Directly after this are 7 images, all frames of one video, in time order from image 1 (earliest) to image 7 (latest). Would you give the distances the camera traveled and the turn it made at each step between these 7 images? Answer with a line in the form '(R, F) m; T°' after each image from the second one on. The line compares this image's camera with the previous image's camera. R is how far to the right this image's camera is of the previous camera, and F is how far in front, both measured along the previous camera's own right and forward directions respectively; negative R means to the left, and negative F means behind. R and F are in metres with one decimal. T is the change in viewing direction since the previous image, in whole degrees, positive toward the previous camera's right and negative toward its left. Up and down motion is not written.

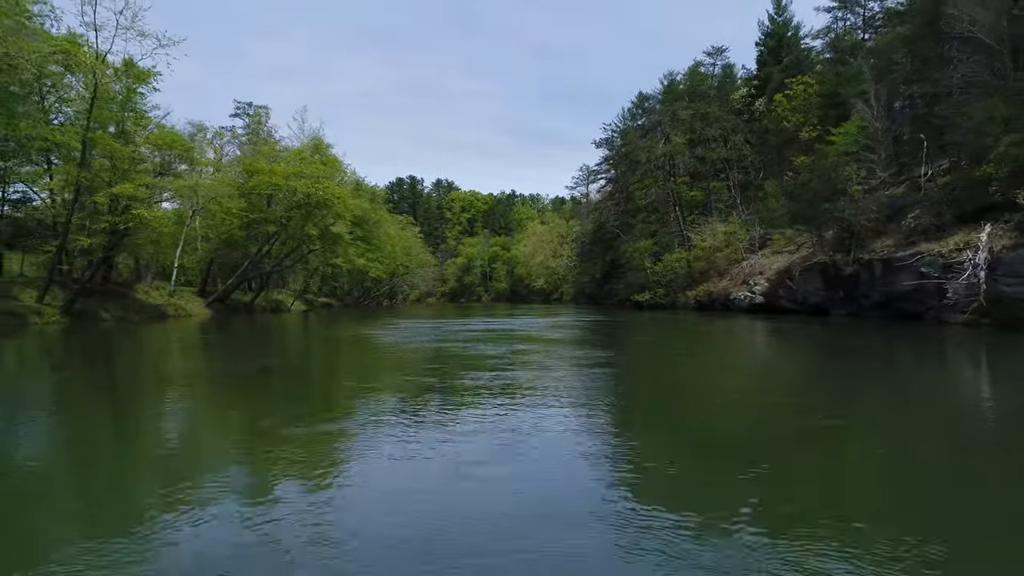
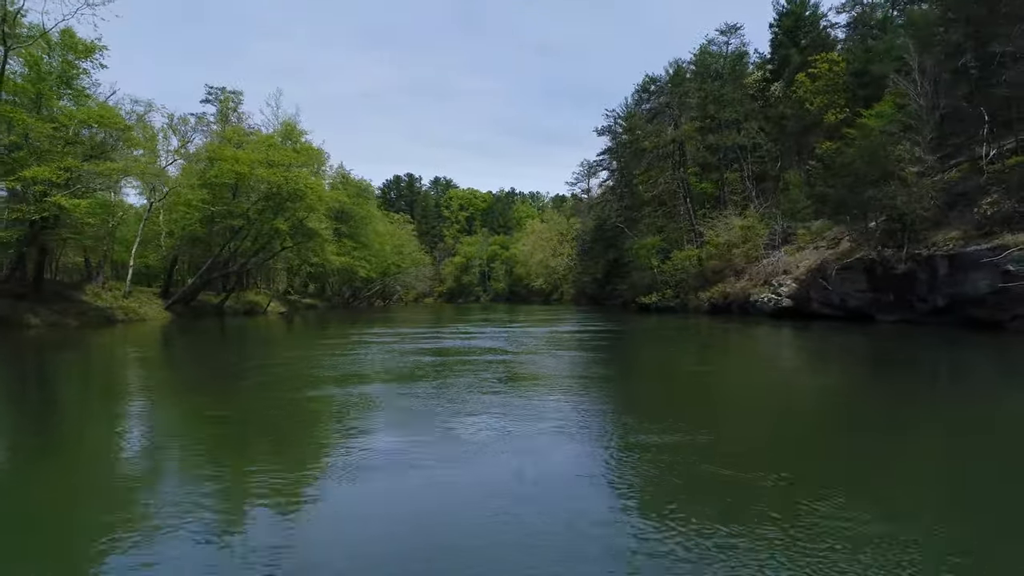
(+0.2, +3.8) m; 0°
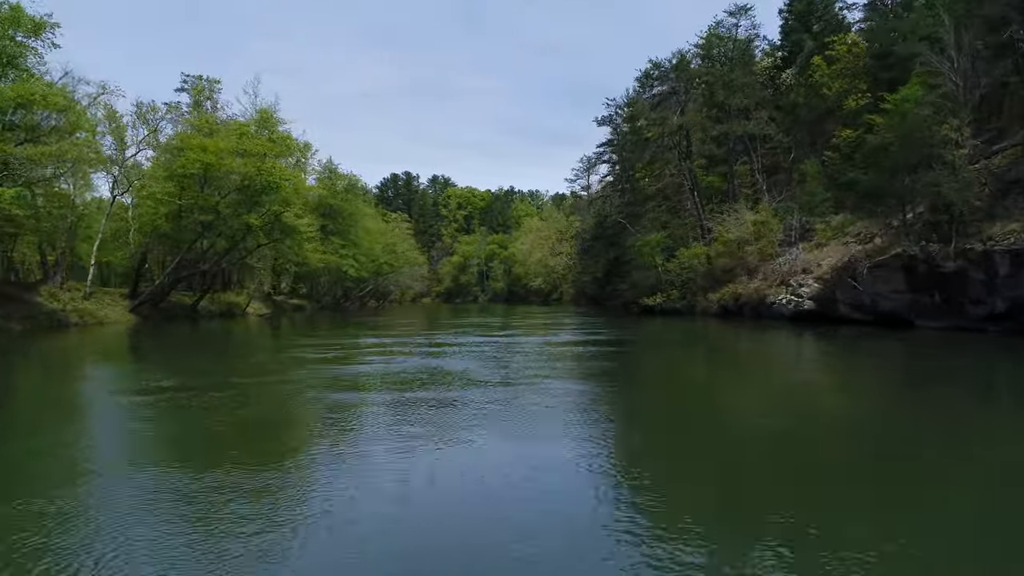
(+0.2, +2.7) m; 0°
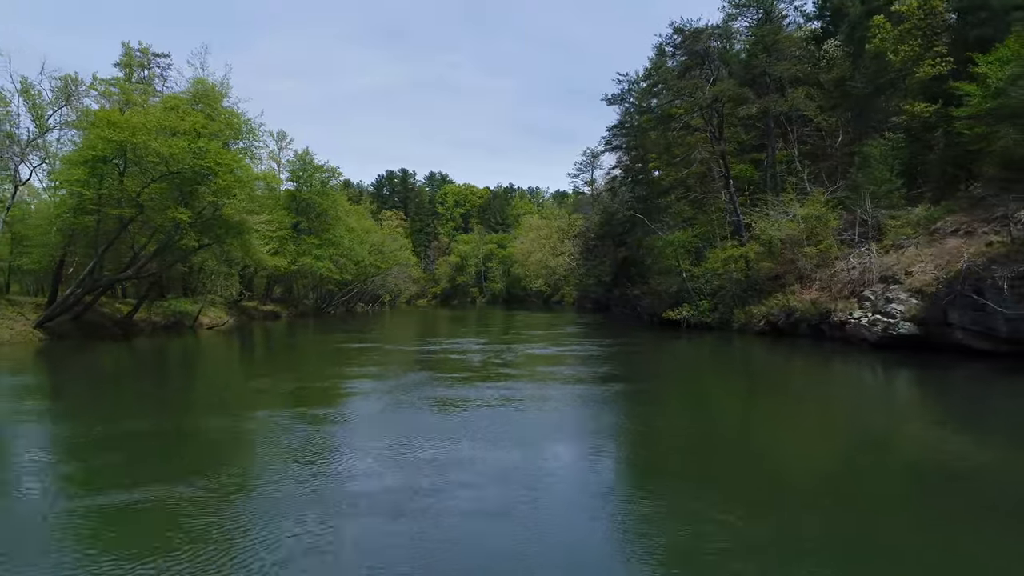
(+0.2, +6.1) m; 0°
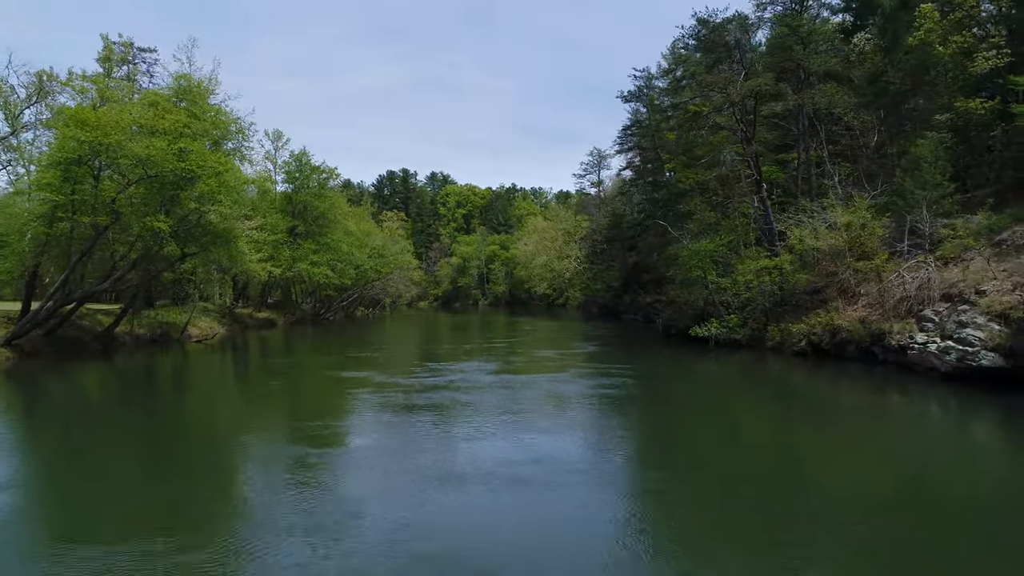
(-0.2, +2.3) m; 0°
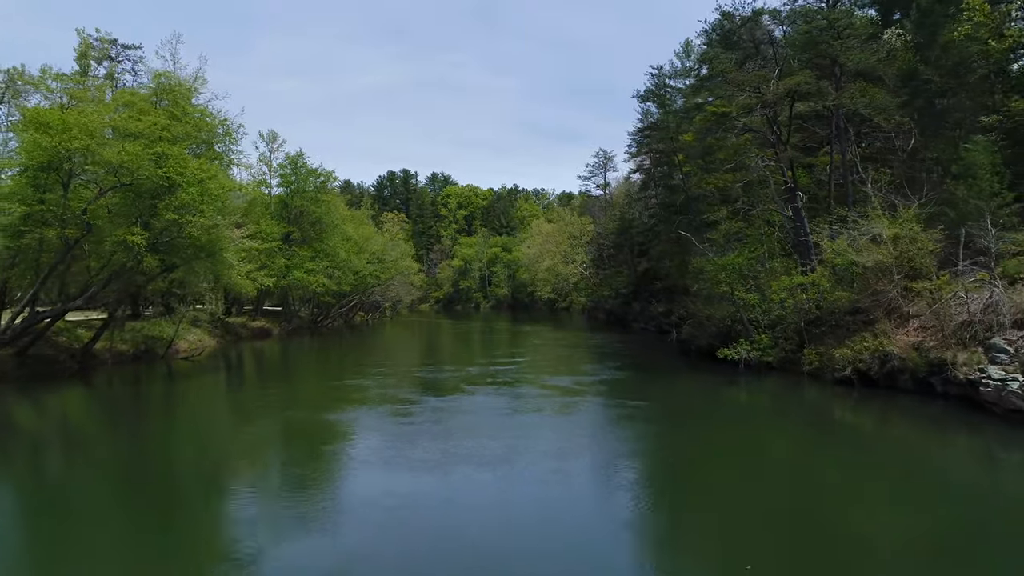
(-0.2, +2.2) m; 0°
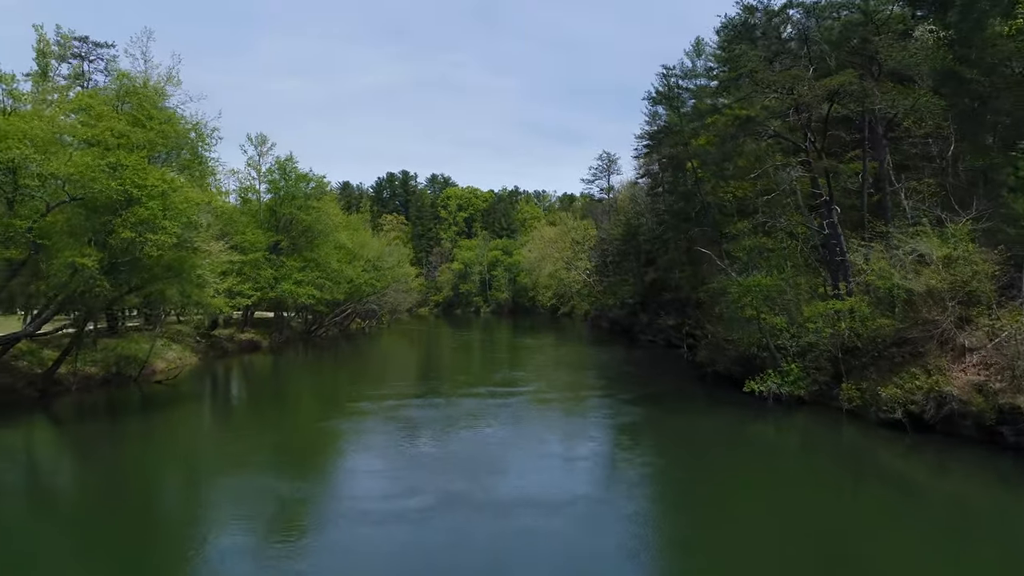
(0.0, +2.4) m; 0°
